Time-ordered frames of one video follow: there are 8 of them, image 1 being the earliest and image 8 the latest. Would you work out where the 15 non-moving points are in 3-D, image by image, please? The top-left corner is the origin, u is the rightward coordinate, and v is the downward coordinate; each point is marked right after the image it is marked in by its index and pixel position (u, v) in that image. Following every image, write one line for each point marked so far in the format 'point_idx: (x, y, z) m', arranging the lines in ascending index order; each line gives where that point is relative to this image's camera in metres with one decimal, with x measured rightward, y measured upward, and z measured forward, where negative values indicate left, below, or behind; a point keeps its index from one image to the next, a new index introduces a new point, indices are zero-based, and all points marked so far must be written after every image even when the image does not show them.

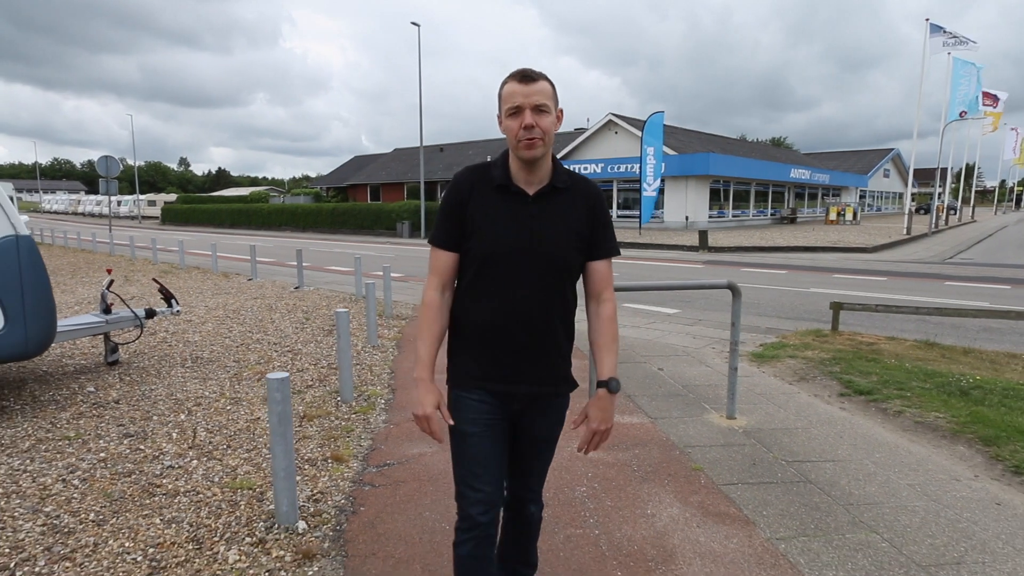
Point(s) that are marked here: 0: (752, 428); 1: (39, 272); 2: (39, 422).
0: (+1.7, -1.0, +4.5) m
1: (-3.2, +0.1, +4.4) m
2: (-3.2, -0.9, +4.4) m
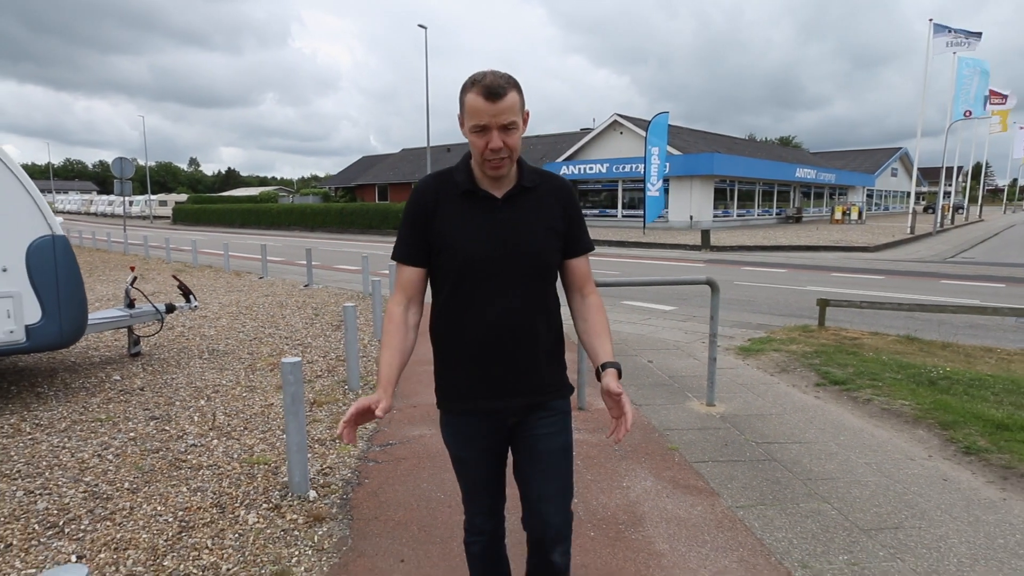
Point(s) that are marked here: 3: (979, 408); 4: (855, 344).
0: (+1.6, -0.9, +4.9) m
1: (-3.3, +0.2, +4.8) m
2: (-3.3, -0.9, +4.8) m
3: (+3.4, -0.9, +4.7) m
4: (+3.7, -0.6, +6.9) m
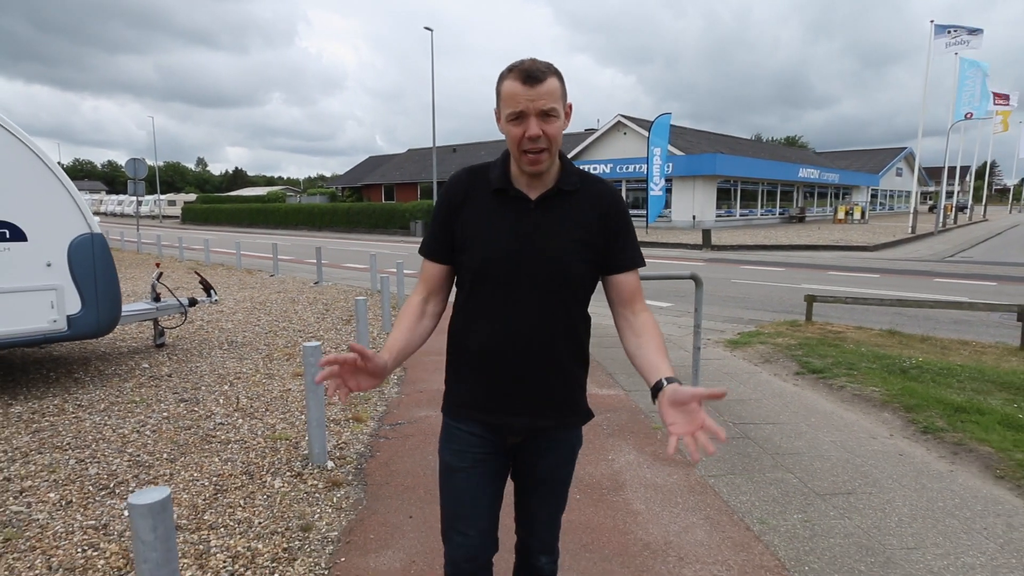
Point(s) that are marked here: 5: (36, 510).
0: (+1.6, -0.9, +5.3) m
1: (-3.3, +0.2, +5.3) m
2: (-3.3, -0.8, +5.2) m
3: (+3.4, -0.8, +5.1) m
4: (+3.7, -0.6, +7.3) m
5: (-2.4, -1.1, +3.2) m
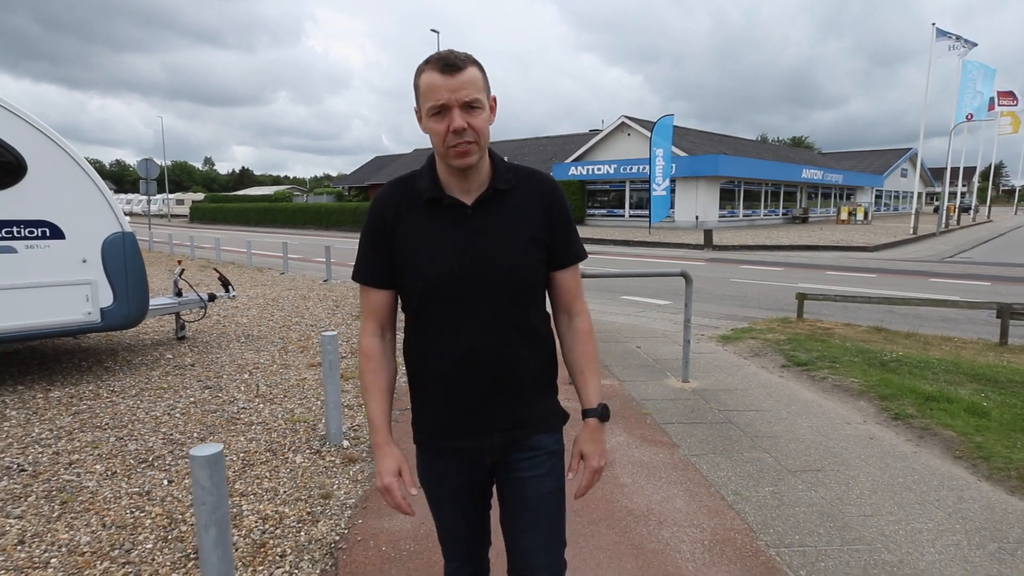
0: (+1.6, -0.9, +5.6) m
1: (-3.3, +0.3, +5.7) m
2: (-3.3, -0.8, +5.6) m
3: (+3.4, -0.8, +5.4) m
4: (+3.7, -0.5, +7.7) m
5: (-2.4, -1.1, +3.6) m
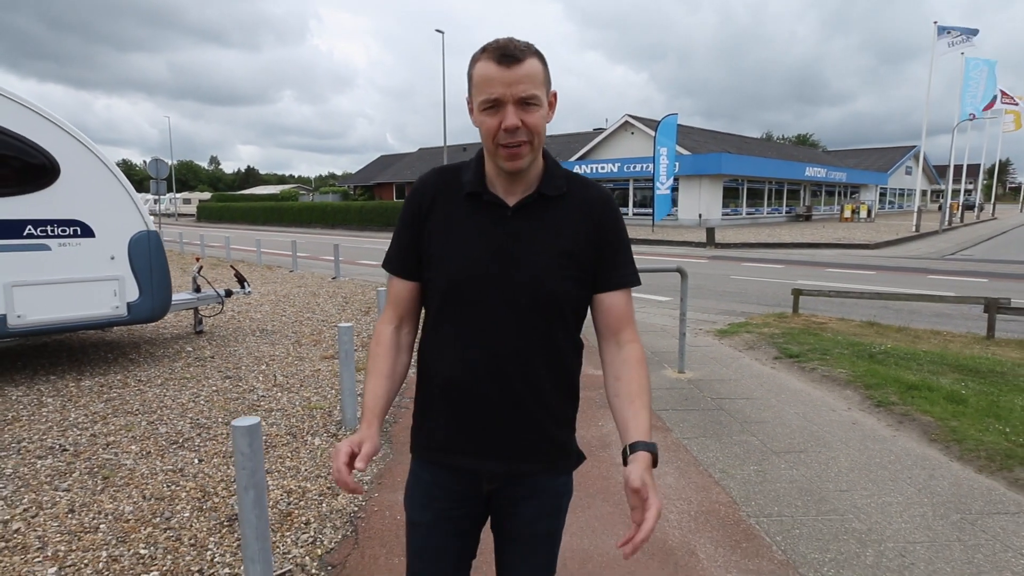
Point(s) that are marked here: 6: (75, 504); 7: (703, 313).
0: (+1.7, -0.8, +5.9) m
1: (-3.2, +0.3, +6.0) m
2: (-3.2, -0.7, +6.0) m
3: (+3.4, -0.7, +5.7) m
4: (+3.8, -0.5, +7.9) m
5: (-2.4, -1.0, +3.9) m
6: (-2.2, -1.1, +3.3) m
7: (+2.8, -0.4, +9.4) m
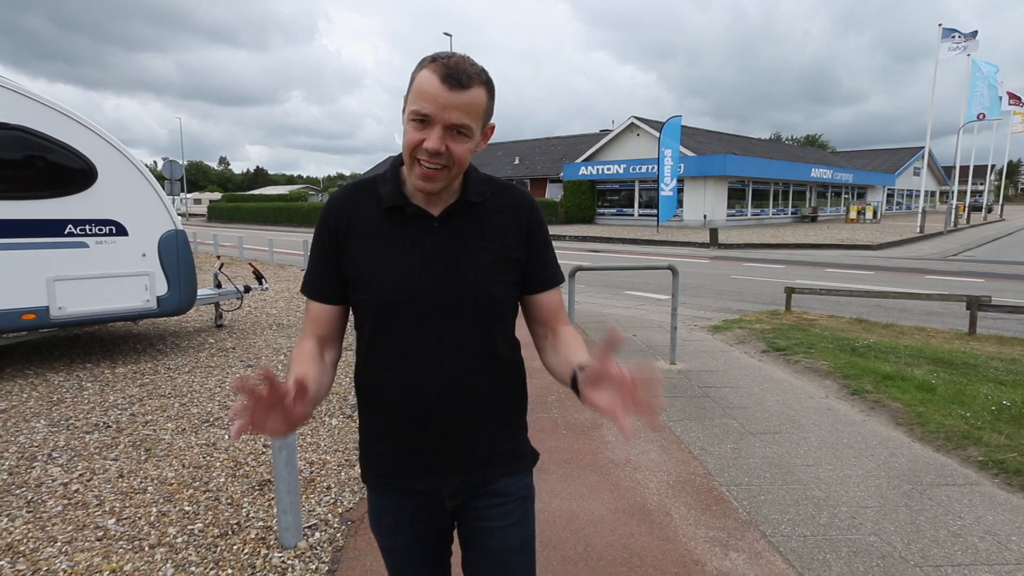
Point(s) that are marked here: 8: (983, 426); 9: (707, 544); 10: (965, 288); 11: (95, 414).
0: (+1.7, -0.8, +6.3) m
1: (-3.2, +0.3, +6.4) m
2: (-3.2, -0.7, +6.4) m
3: (+3.4, -0.7, +6.1) m
4: (+3.8, -0.5, +8.3) m
5: (-2.4, -1.0, +4.4) m
6: (-2.3, -1.1, +3.8) m
7: (+2.8, -0.3, +9.8) m
8: (+3.3, -1.0, +4.5) m
9: (+0.9, -1.2, +3.0) m
10: (+9.6, 0.0, +13.8) m
11: (-3.0, -0.9, +4.7) m
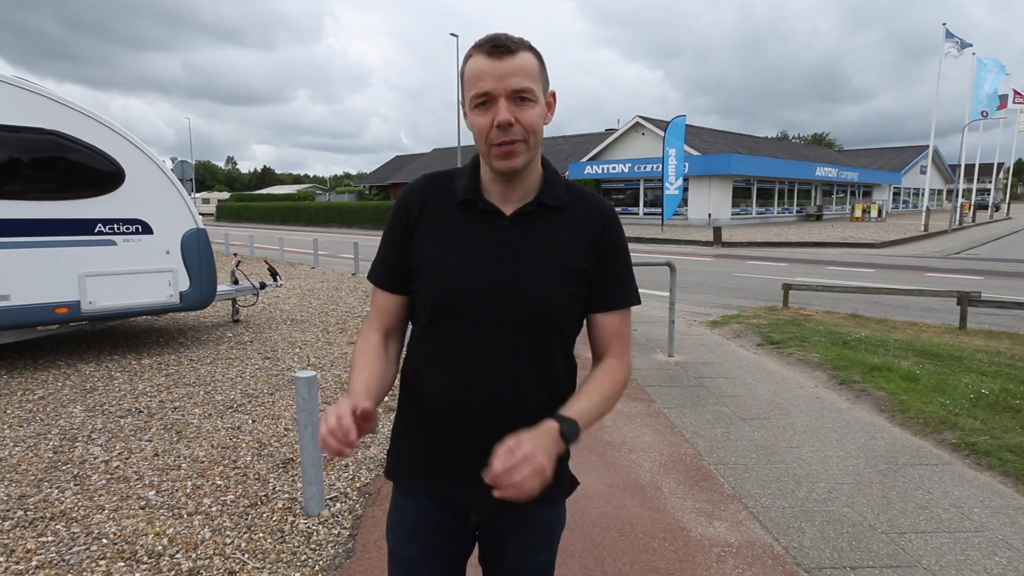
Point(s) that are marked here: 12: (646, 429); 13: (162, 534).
0: (+1.7, -0.7, +6.6) m
1: (-3.2, +0.4, +6.8) m
2: (-3.2, -0.6, +6.7) m
3: (+3.5, -0.7, +6.3) m
4: (+3.9, -0.4, +8.6) m
5: (-2.3, -0.9, +4.7) m
6: (-2.2, -1.0, +4.1) m
7: (+2.9, -0.3, +10.1) m
8: (+3.3, -0.9, +4.8) m
9: (+0.9, -1.2, +3.3) m
10: (+9.7, +0.1, +14.0) m
11: (-3.0, -0.9, +5.0) m
12: (+0.9, -1.0, +4.6) m
13: (-1.7, -1.2, +3.1) m
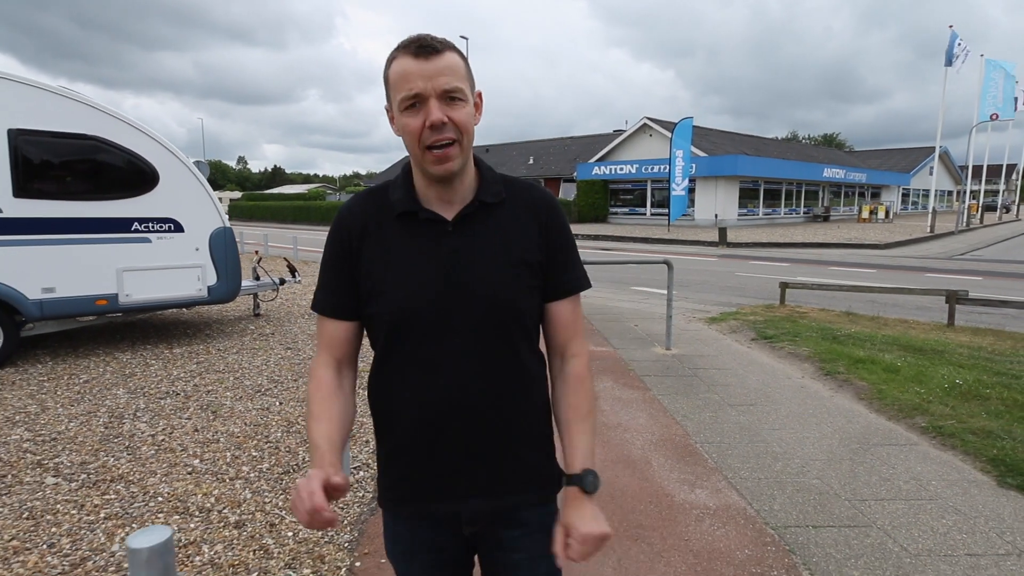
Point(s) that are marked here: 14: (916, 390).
0: (+1.8, -0.7, +7.0) m
1: (-3.1, +0.4, +7.2) m
2: (-3.1, -0.6, +7.2) m
3: (+3.5, -0.7, +6.7) m
4: (+4.0, -0.4, +8.9) m
5: (-2.3, -0.9, +5.1) m
6: (-2.2, -1.0, +4.5) m
7: (+3.0, -0.3, +10.5) m
8: (+3.3, -0.9, +5.1) m
9: (+1.0, -1.1, +3.7) m
10: (+9.9, +0.1, +14.3) m
11: (-2.9, -0.8, +5.5) m
12: (+1.0, -1.0, +5.0) m
13: (-1.6, -1.1, +3.5) m
14: (+3.3, -0.8, +5.4) m
